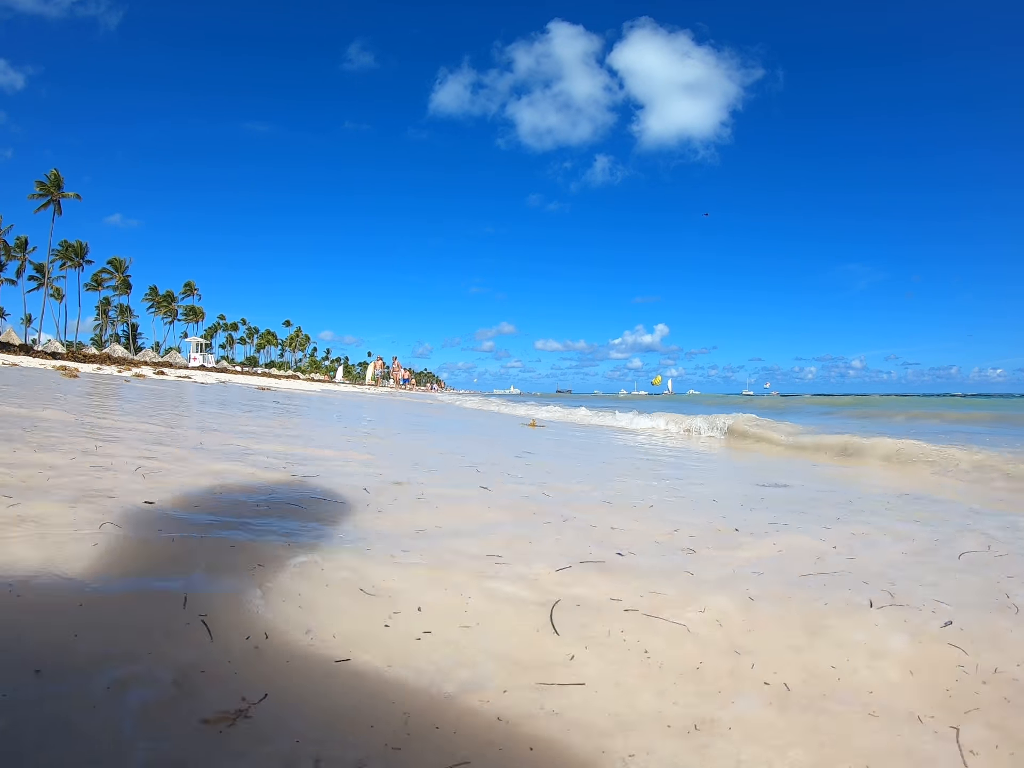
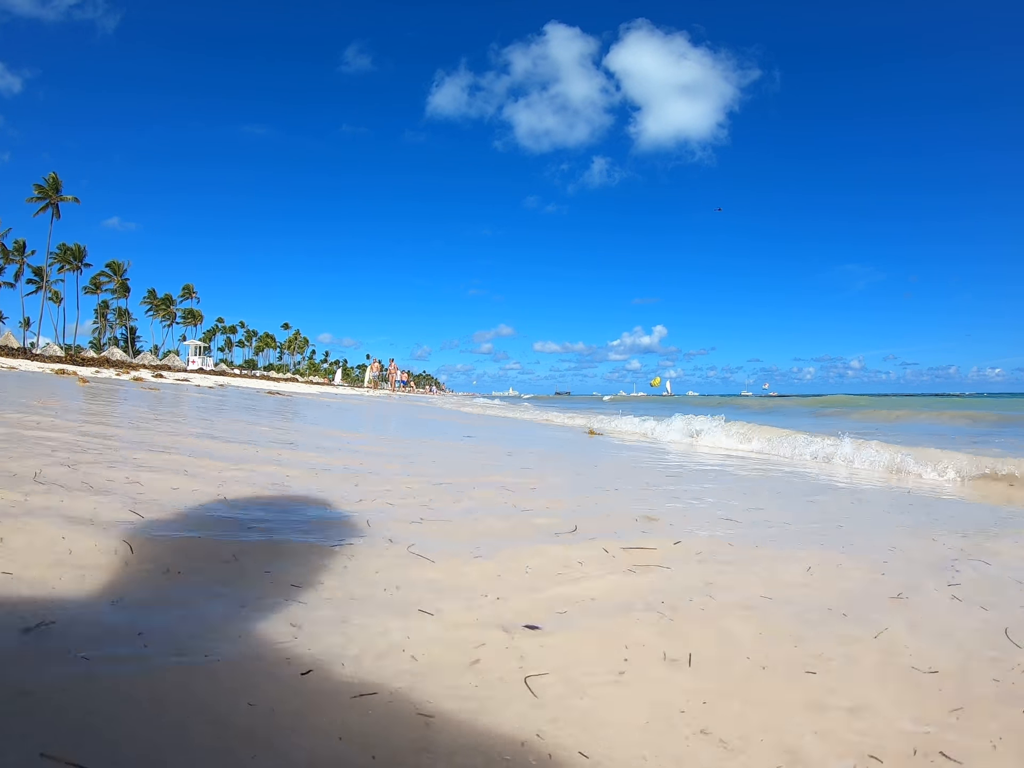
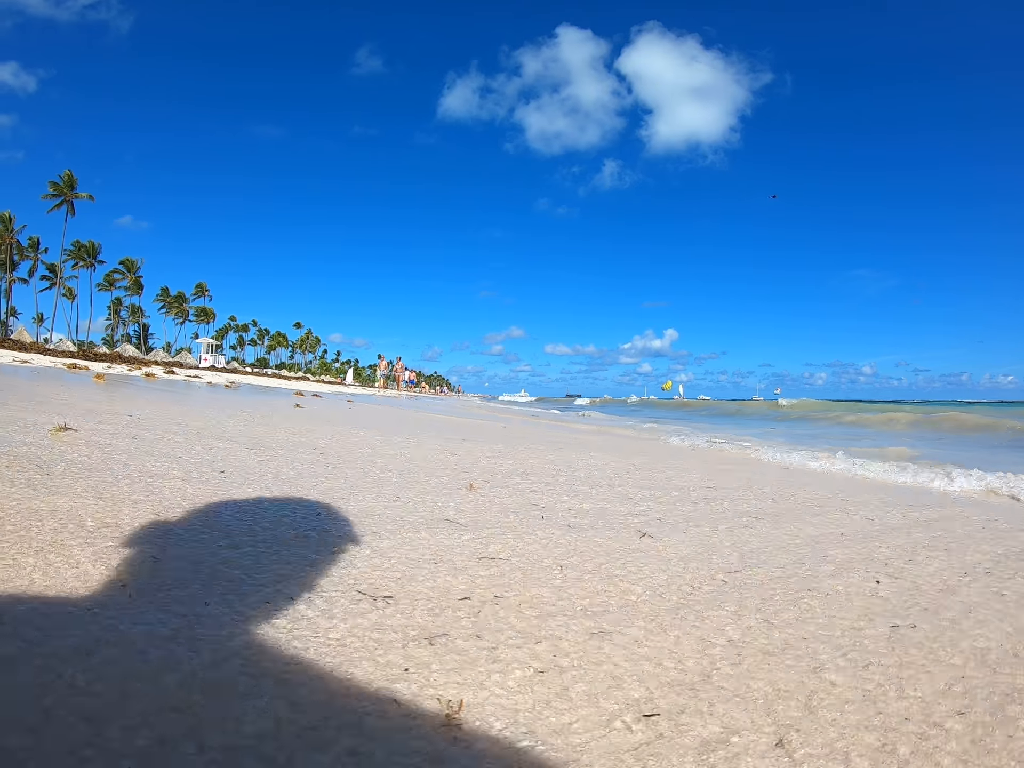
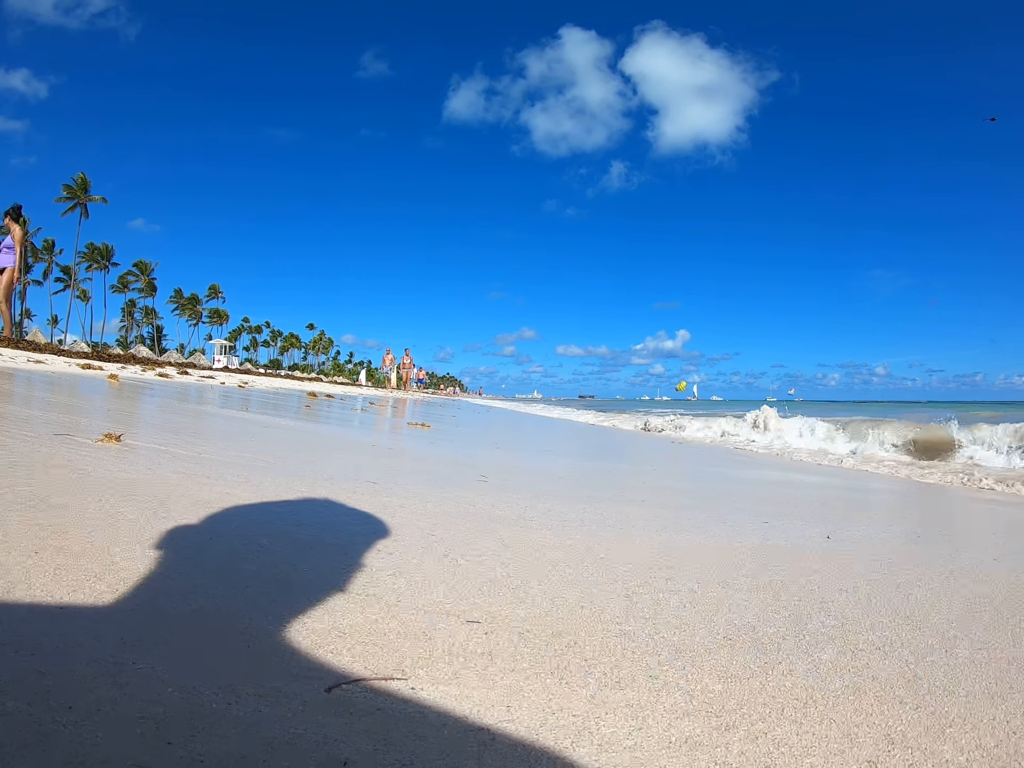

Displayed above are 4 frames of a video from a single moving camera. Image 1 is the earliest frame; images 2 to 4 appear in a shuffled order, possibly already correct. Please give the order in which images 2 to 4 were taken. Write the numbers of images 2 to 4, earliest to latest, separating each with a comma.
2, 3, 4
